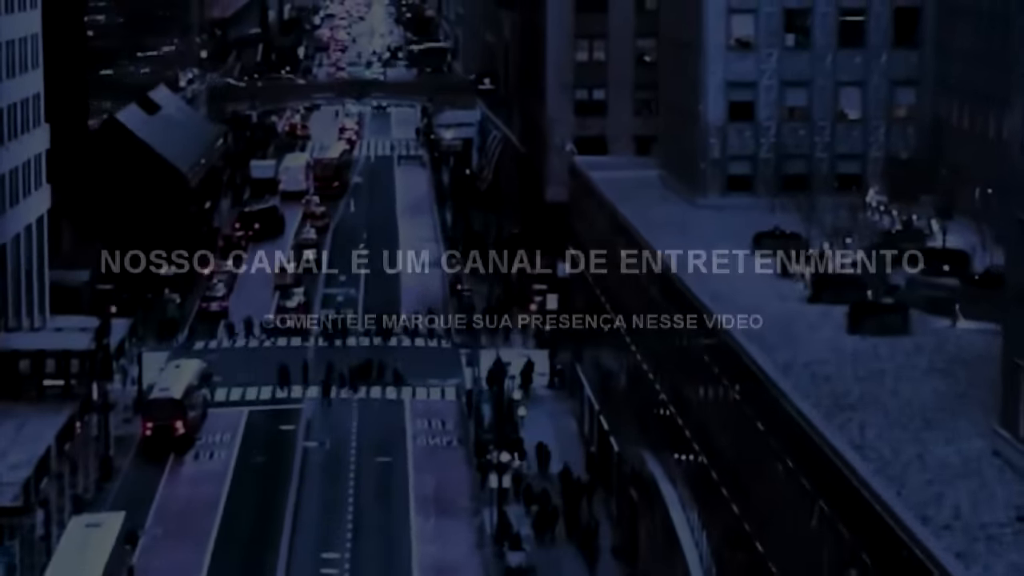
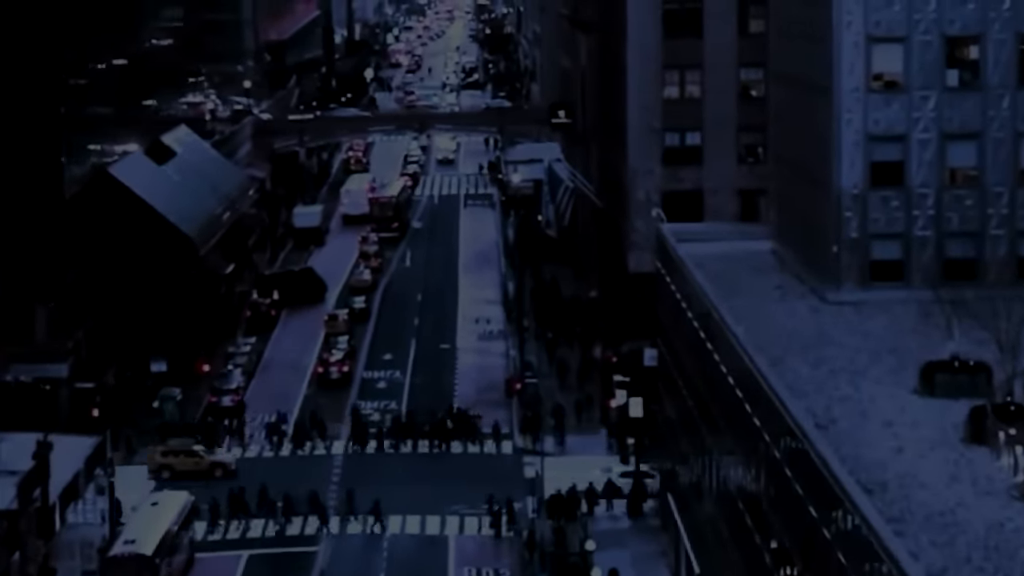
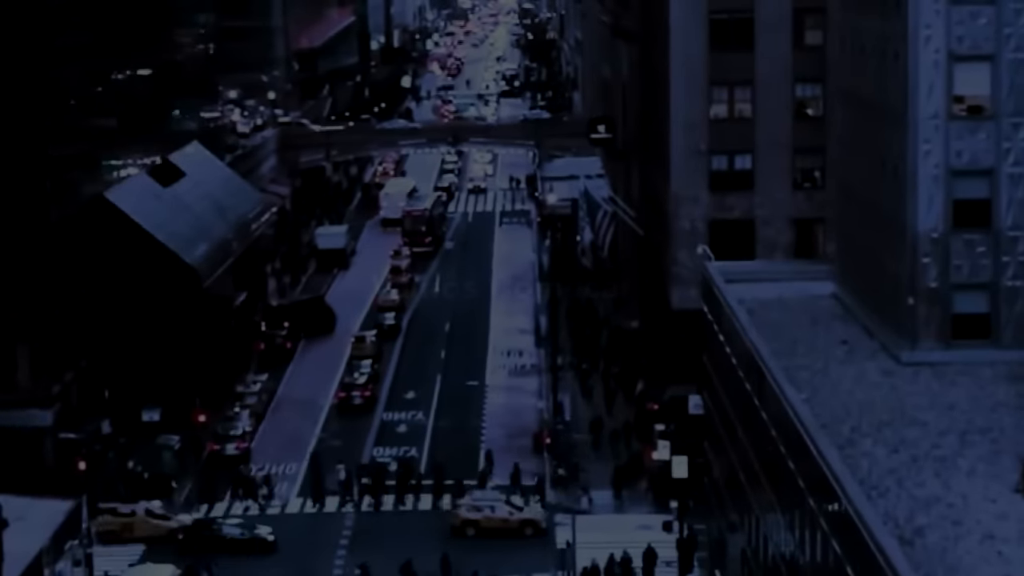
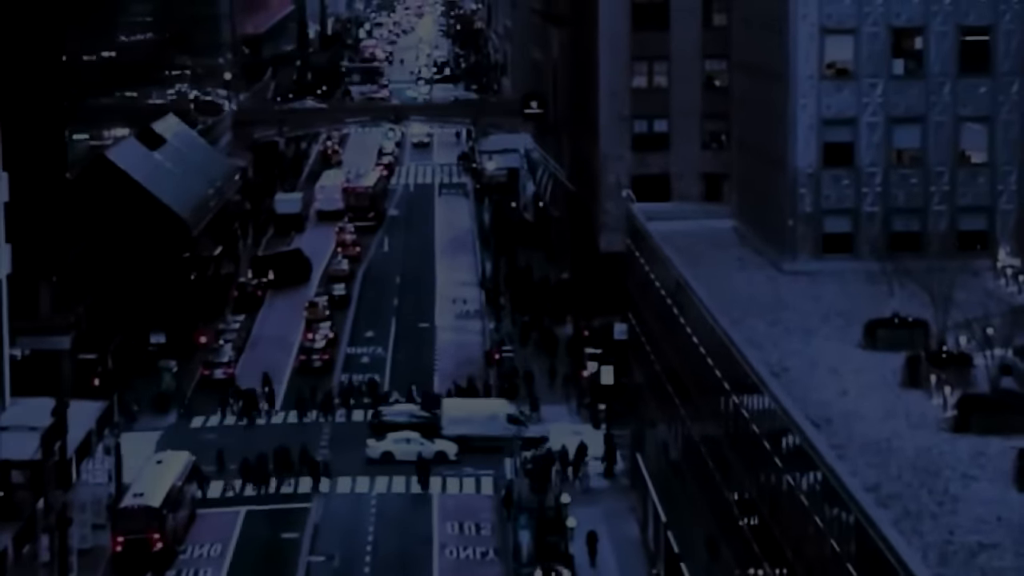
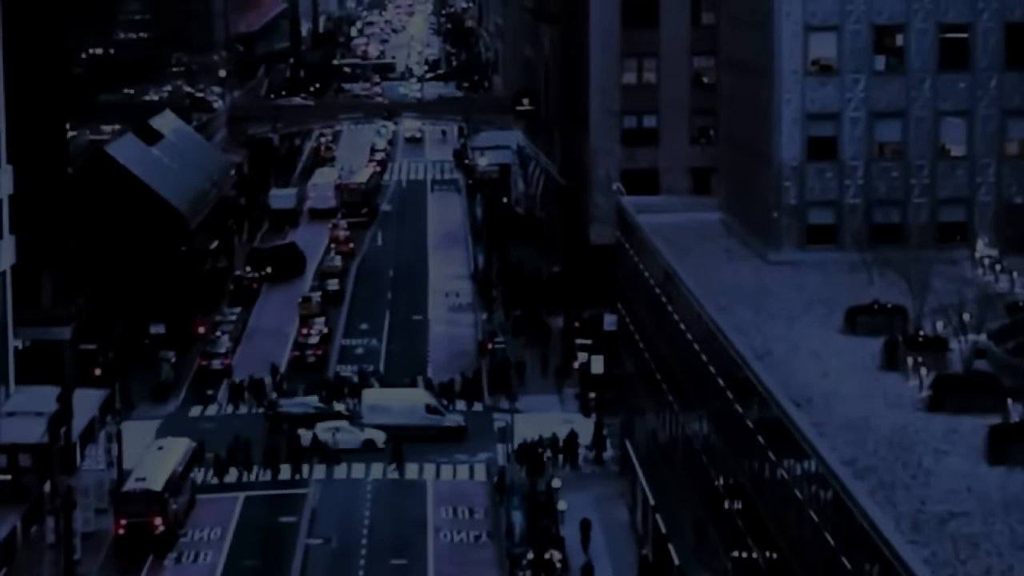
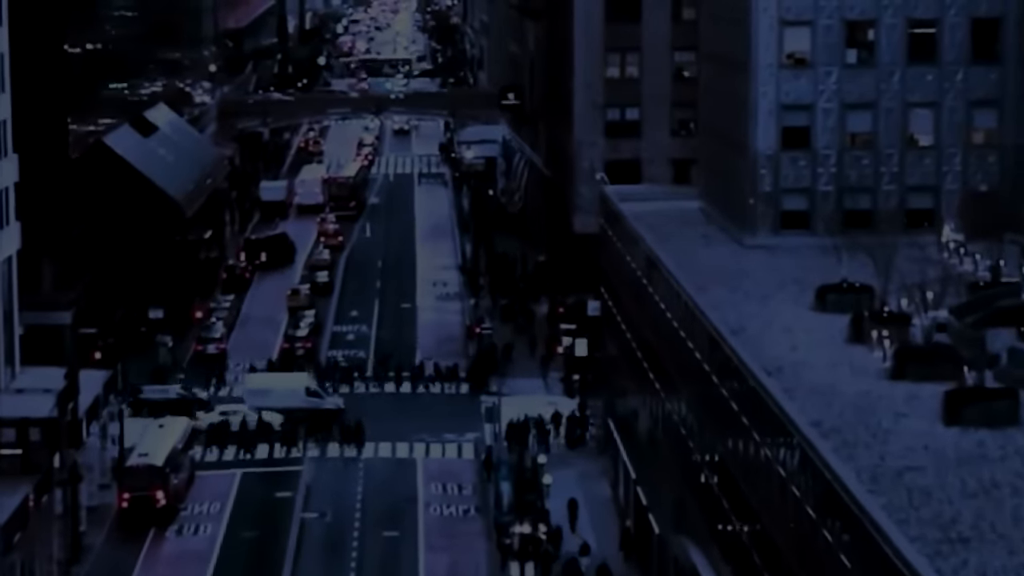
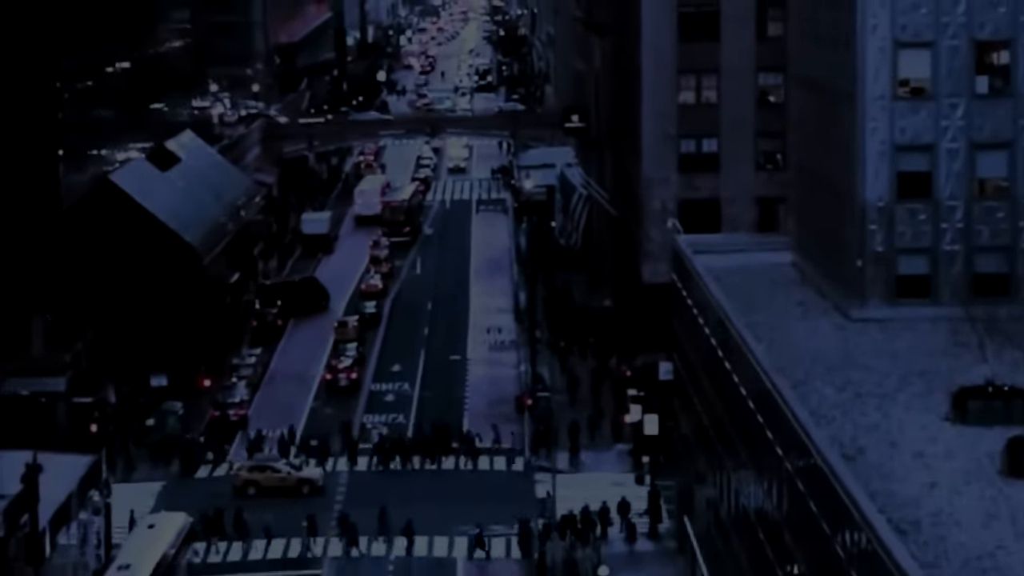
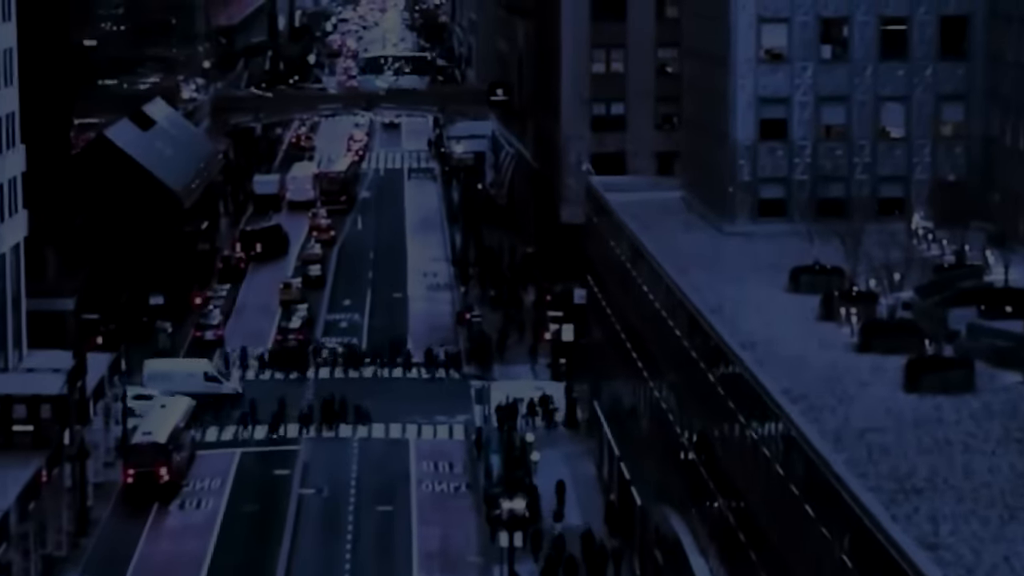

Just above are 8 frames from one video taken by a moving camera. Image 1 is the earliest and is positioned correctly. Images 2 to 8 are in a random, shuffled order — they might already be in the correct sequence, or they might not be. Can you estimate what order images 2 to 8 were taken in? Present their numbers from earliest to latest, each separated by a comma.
8, 6, 5, 4, 2, 7, 3
